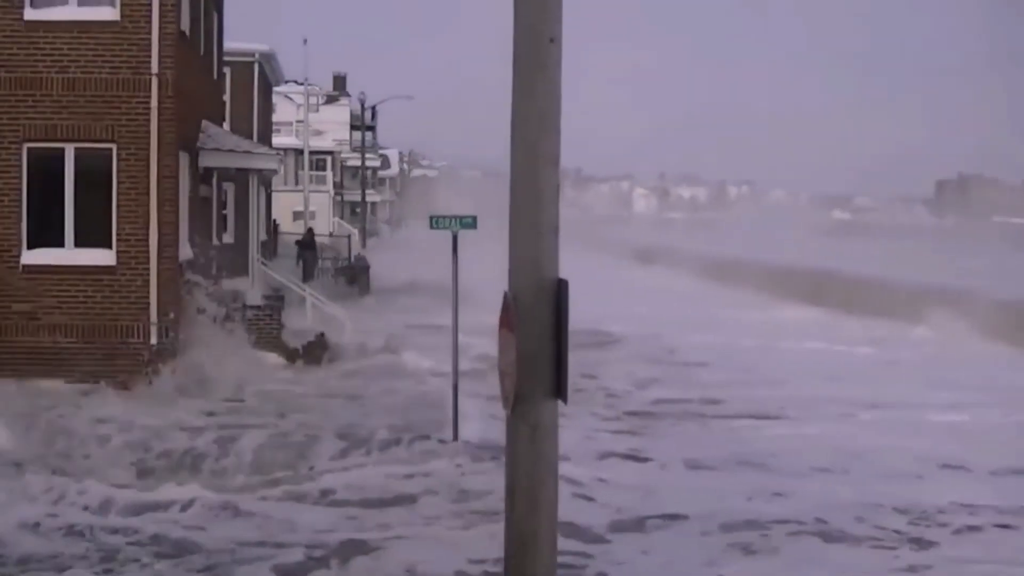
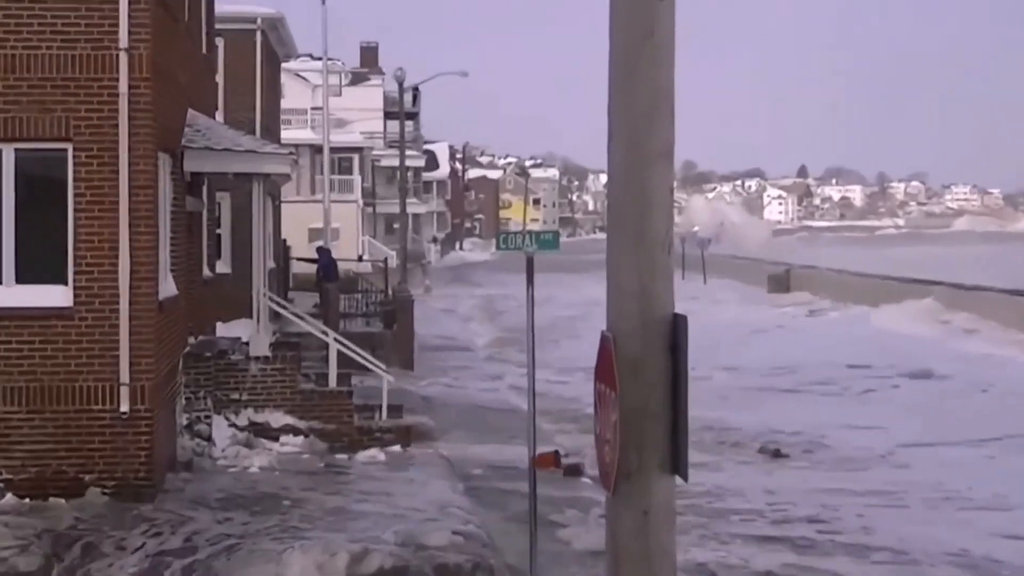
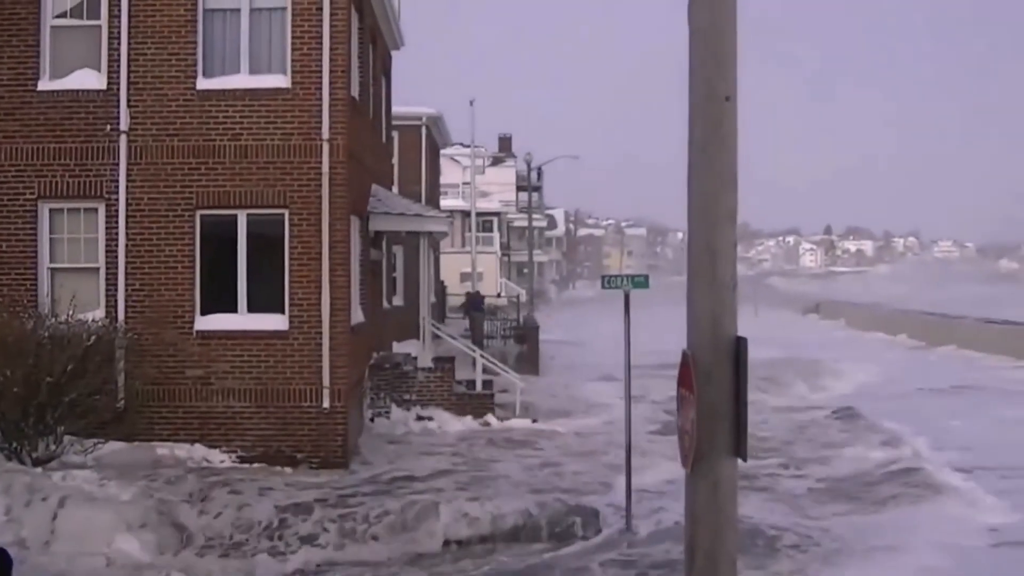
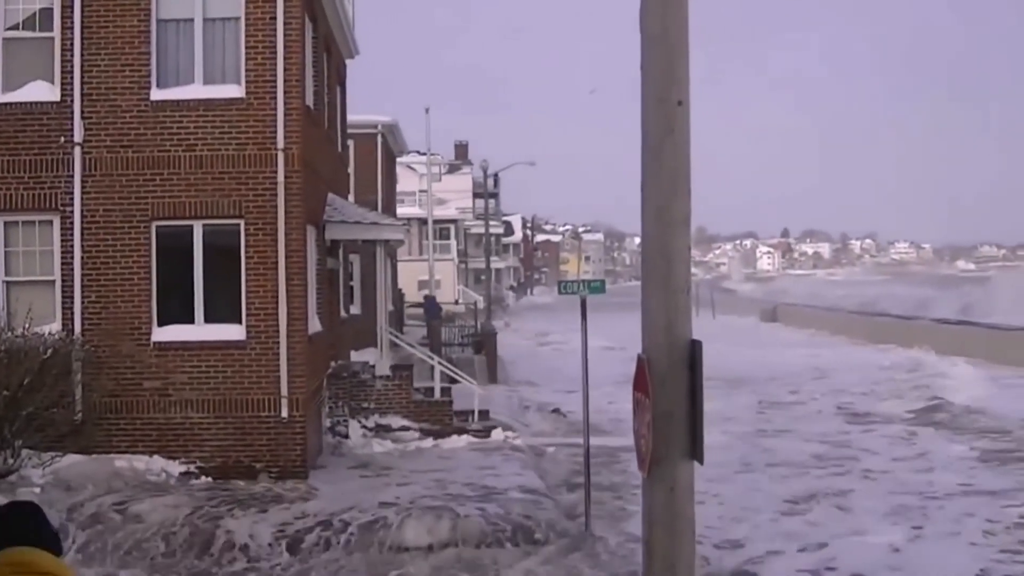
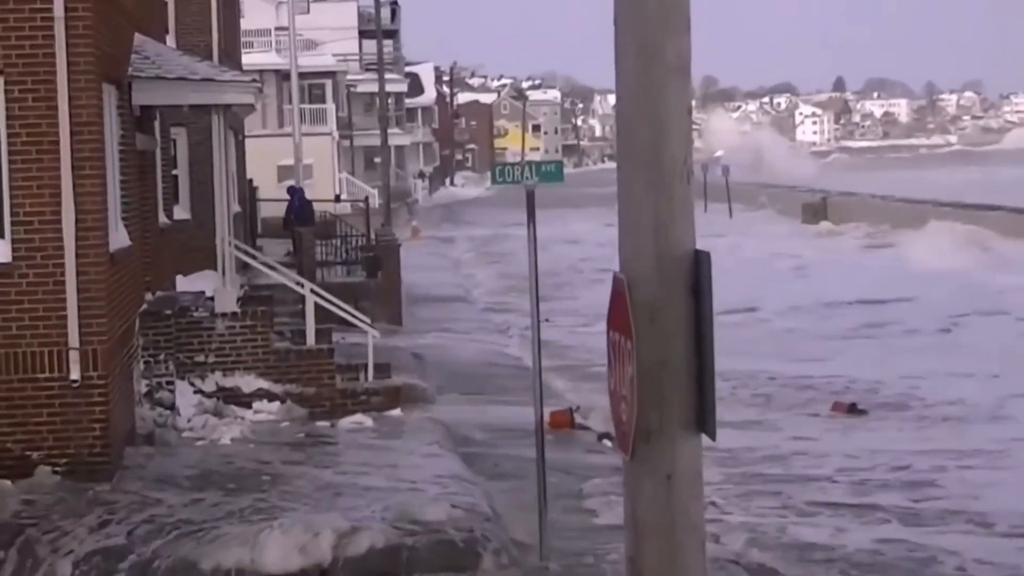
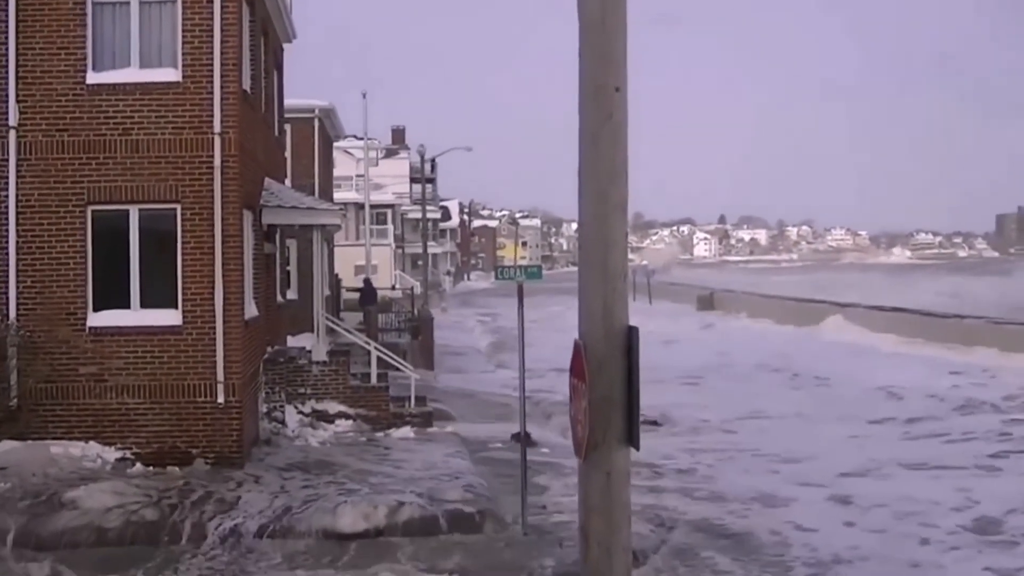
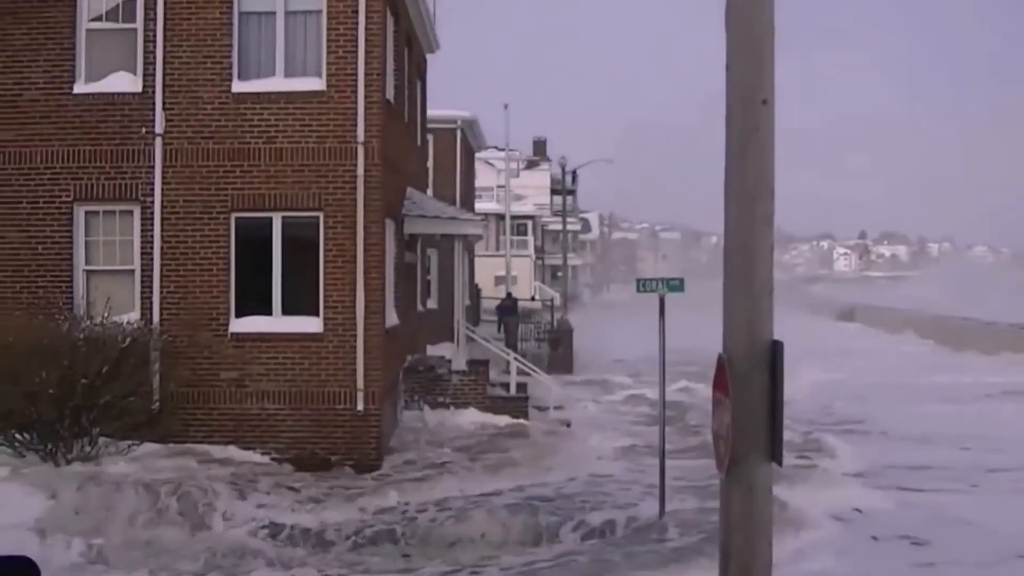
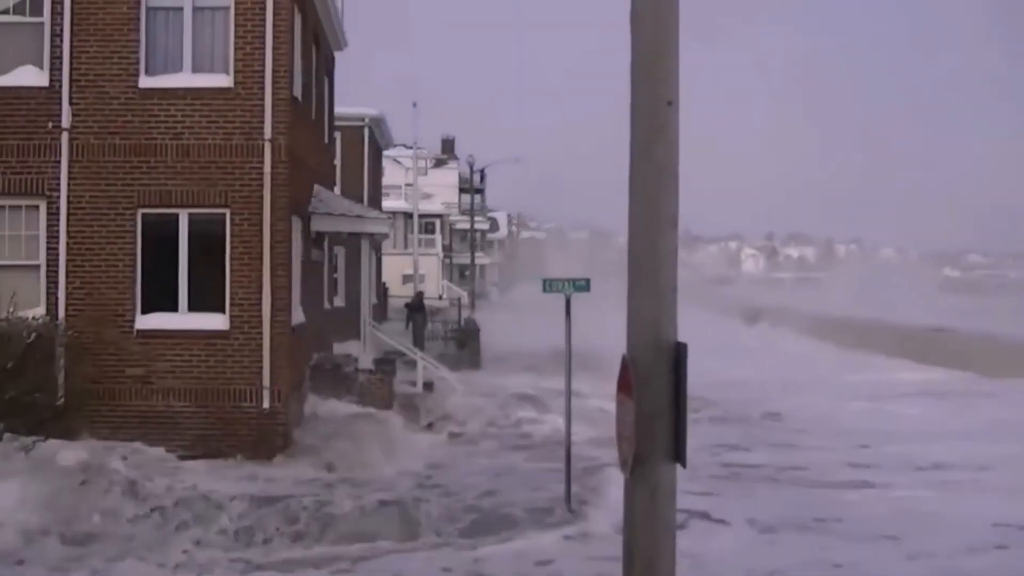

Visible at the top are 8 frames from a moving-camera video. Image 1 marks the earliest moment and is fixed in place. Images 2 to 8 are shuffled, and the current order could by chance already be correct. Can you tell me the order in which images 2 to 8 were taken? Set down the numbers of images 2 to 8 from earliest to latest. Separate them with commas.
8, 7, 3, 4, 6, 2, 5
